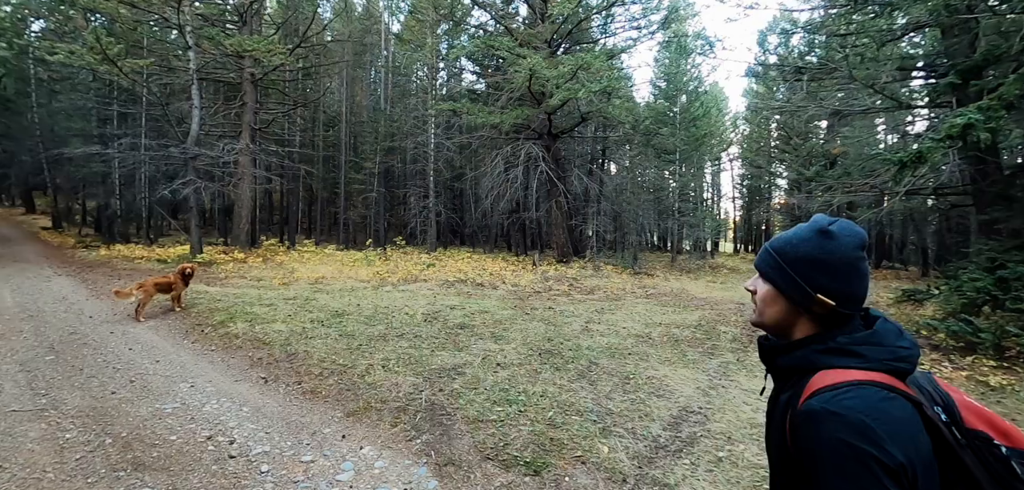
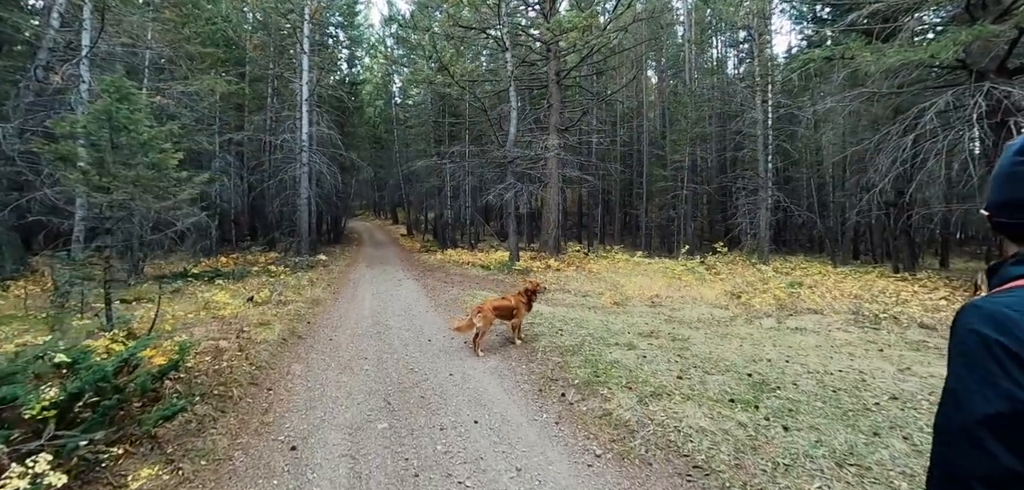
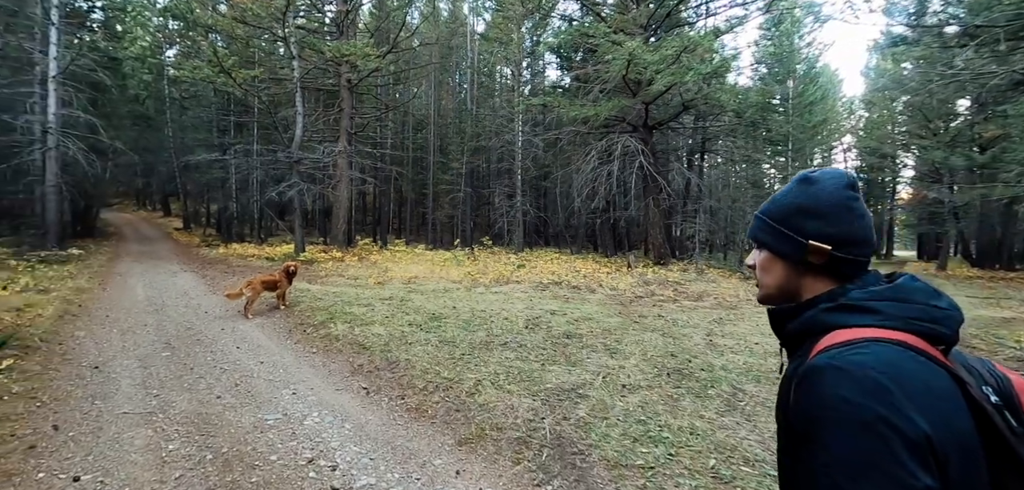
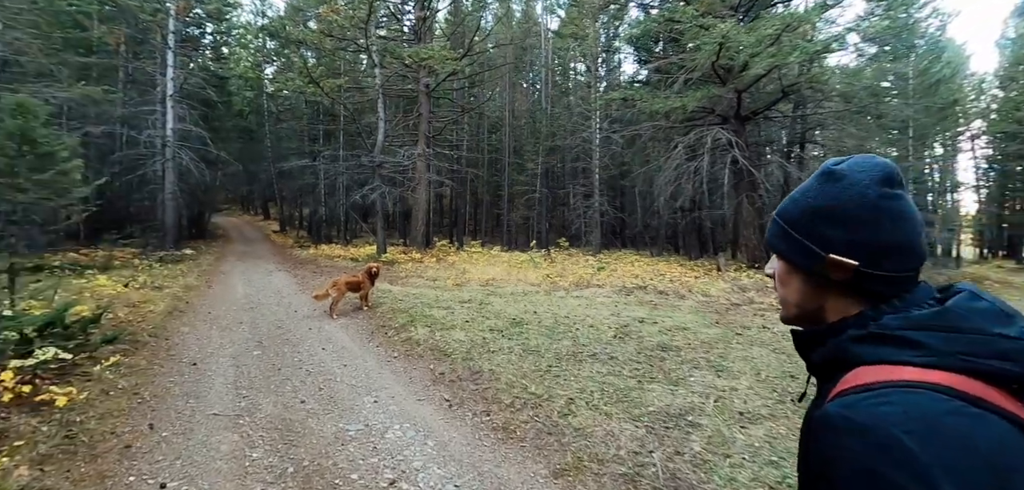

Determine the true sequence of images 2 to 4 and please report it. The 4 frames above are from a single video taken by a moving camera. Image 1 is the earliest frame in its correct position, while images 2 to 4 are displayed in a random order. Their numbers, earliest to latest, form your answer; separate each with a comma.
3, 4, 2
